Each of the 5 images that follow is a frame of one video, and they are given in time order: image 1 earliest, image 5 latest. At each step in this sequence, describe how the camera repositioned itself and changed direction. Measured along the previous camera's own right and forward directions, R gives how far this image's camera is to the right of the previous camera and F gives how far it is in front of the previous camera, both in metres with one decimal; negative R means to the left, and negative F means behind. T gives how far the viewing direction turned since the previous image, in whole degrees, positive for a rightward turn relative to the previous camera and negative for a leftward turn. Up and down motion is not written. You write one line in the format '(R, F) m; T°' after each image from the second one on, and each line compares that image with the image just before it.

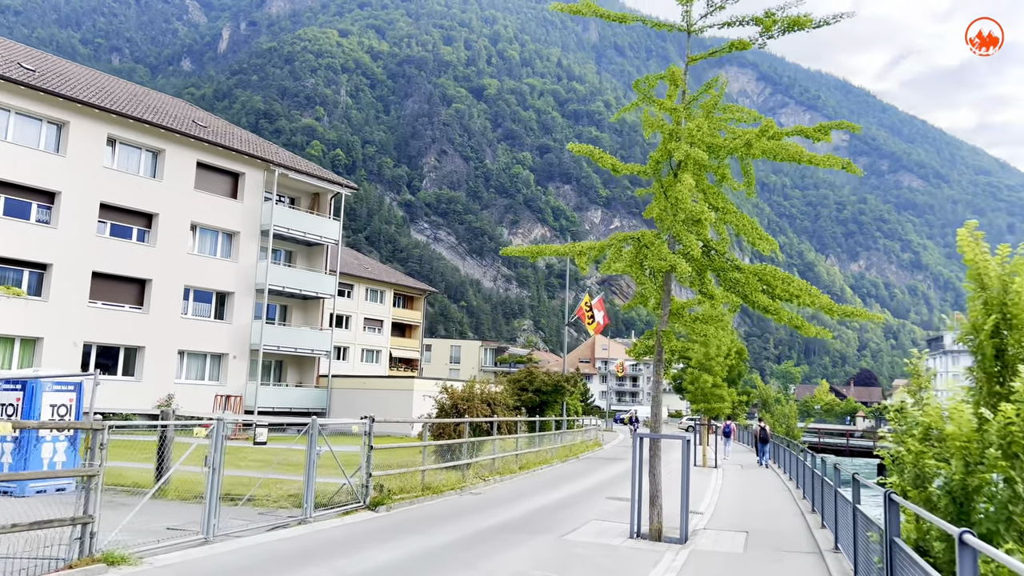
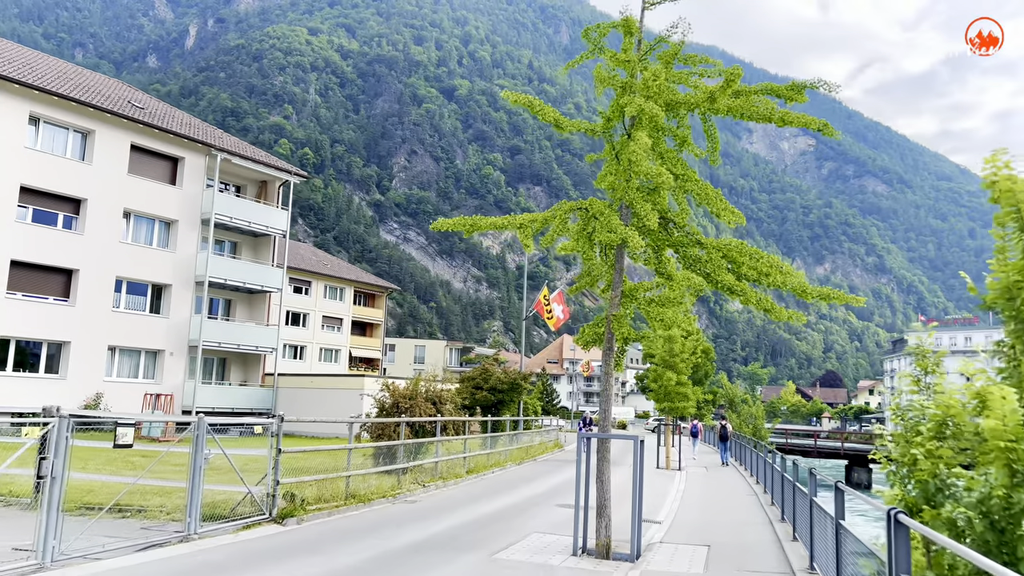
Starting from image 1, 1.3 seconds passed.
(+0.5, +1.5) m; +2°
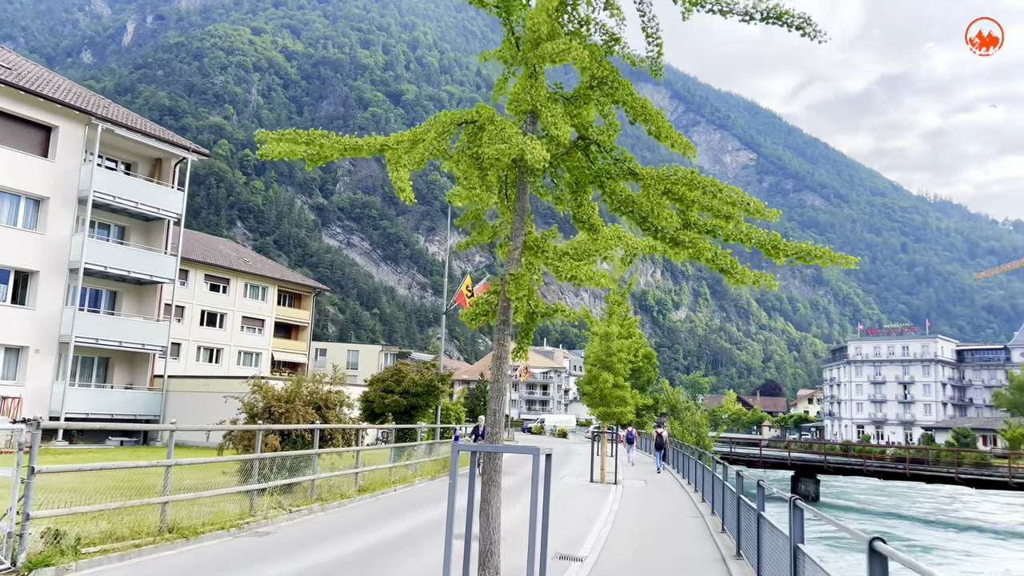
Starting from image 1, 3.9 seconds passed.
(+0.8, +2.9) m; +4°
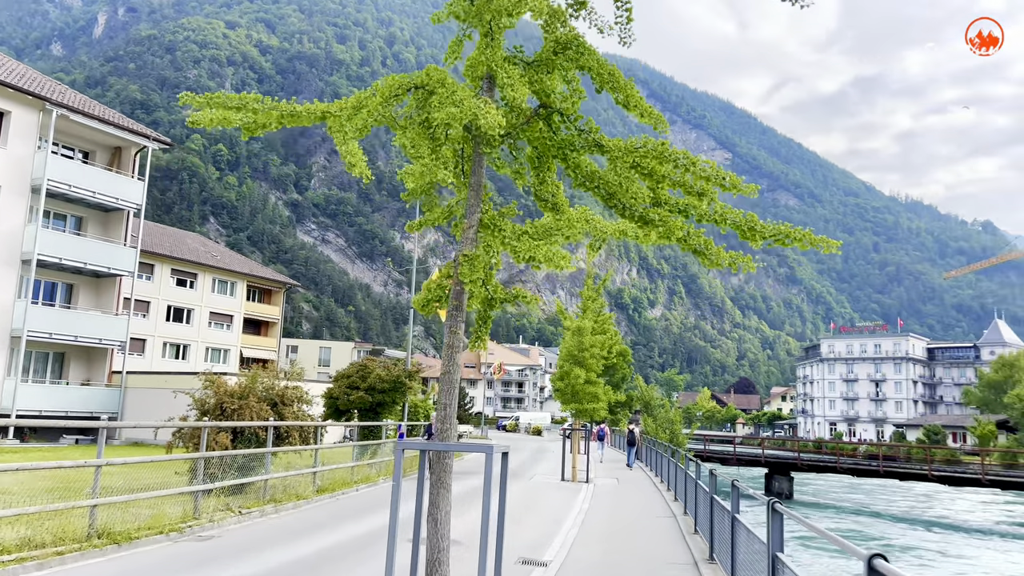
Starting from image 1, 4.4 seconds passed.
(+0.2, +0.6) m; +2°
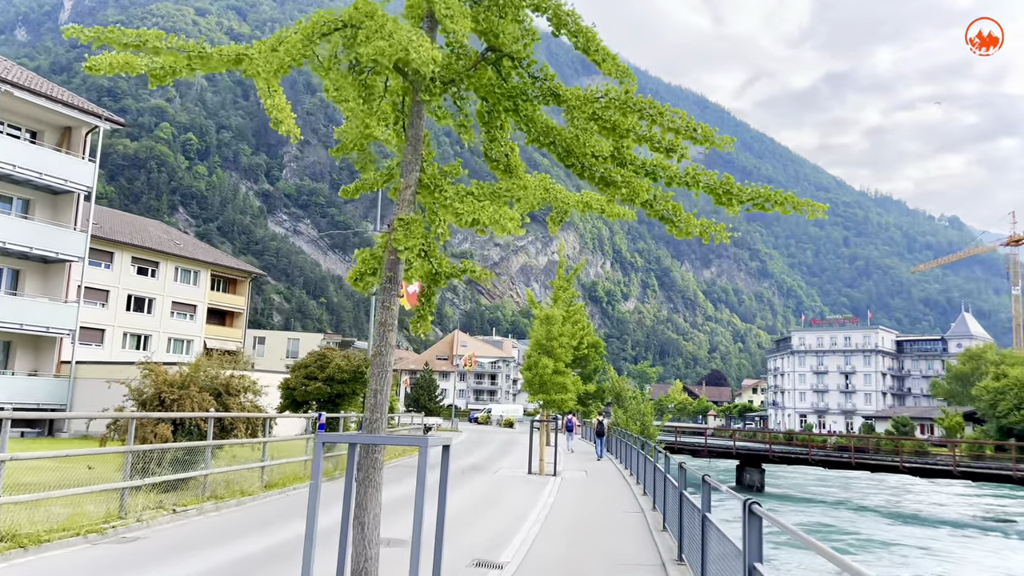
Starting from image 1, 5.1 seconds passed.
(+0.2, +0.7) m; +2°
